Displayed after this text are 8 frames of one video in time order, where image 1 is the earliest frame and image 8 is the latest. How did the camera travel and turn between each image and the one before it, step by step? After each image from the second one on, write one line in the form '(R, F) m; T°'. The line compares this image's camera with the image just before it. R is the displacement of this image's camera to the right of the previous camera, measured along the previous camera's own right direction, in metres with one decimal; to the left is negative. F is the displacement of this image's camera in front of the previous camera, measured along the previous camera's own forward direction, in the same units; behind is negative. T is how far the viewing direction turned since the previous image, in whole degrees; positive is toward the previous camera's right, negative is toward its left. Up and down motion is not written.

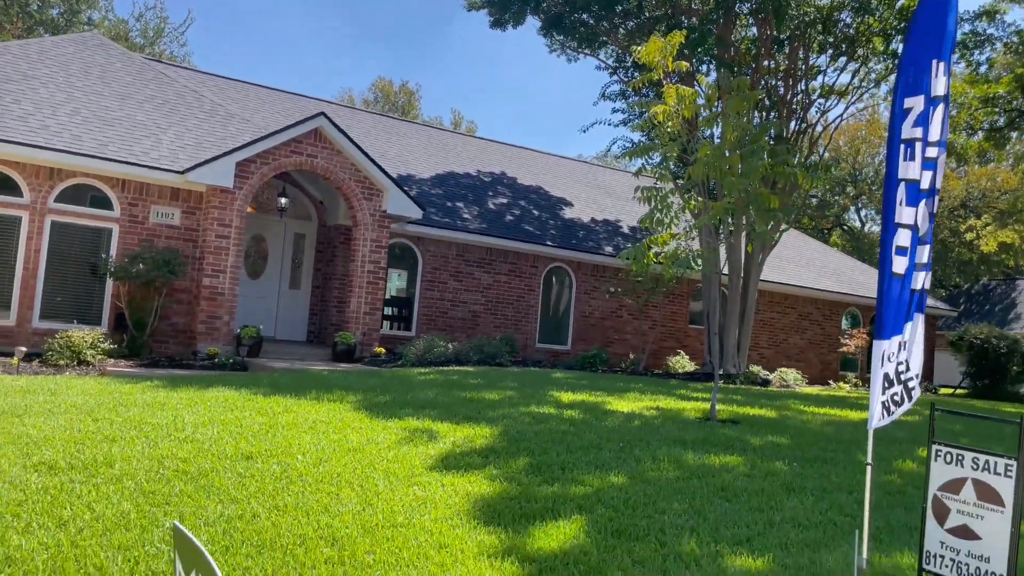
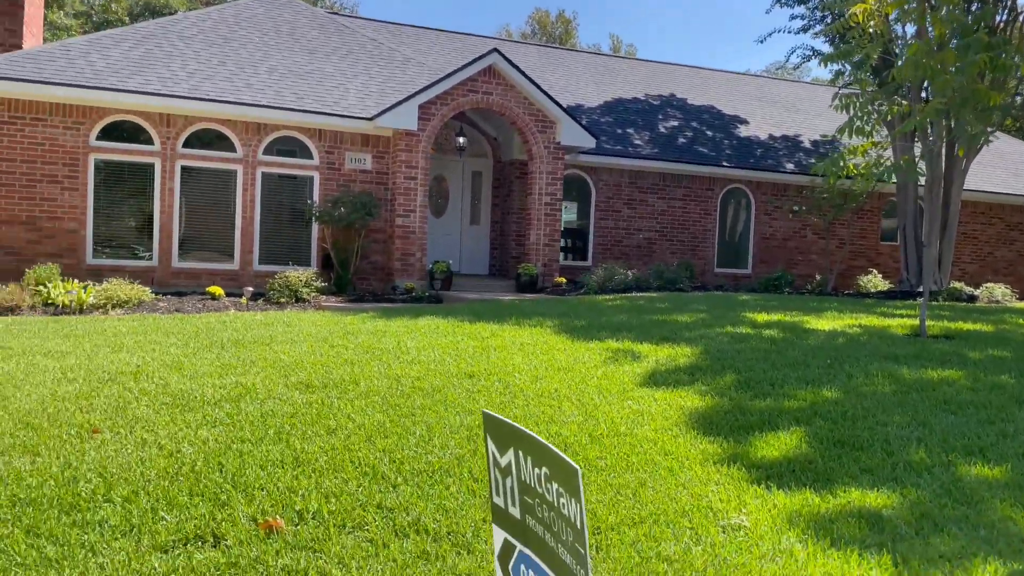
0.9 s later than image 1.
(-0.3, -0.2) m; -12°
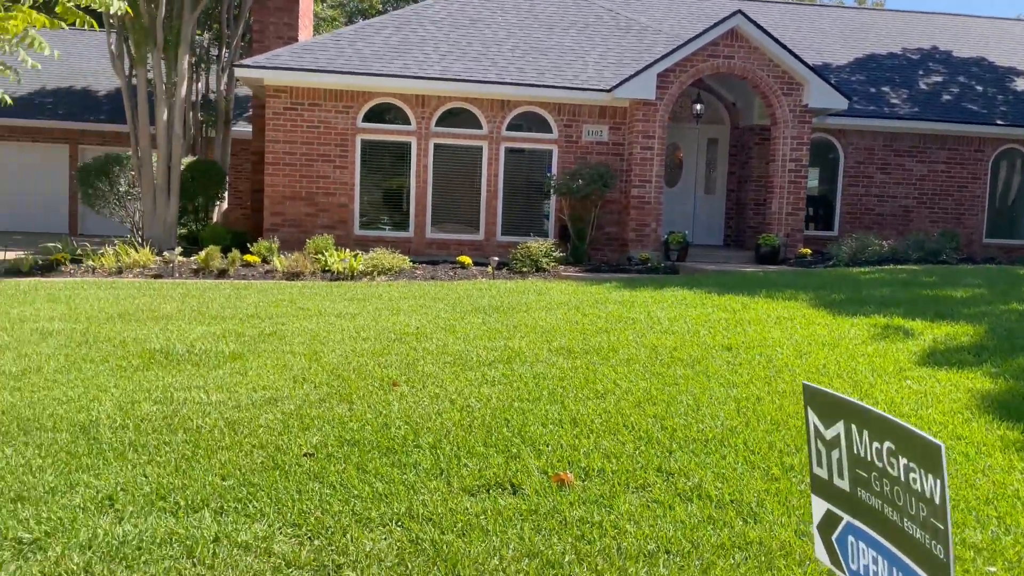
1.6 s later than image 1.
(-0.3, -0.2) m; -15°
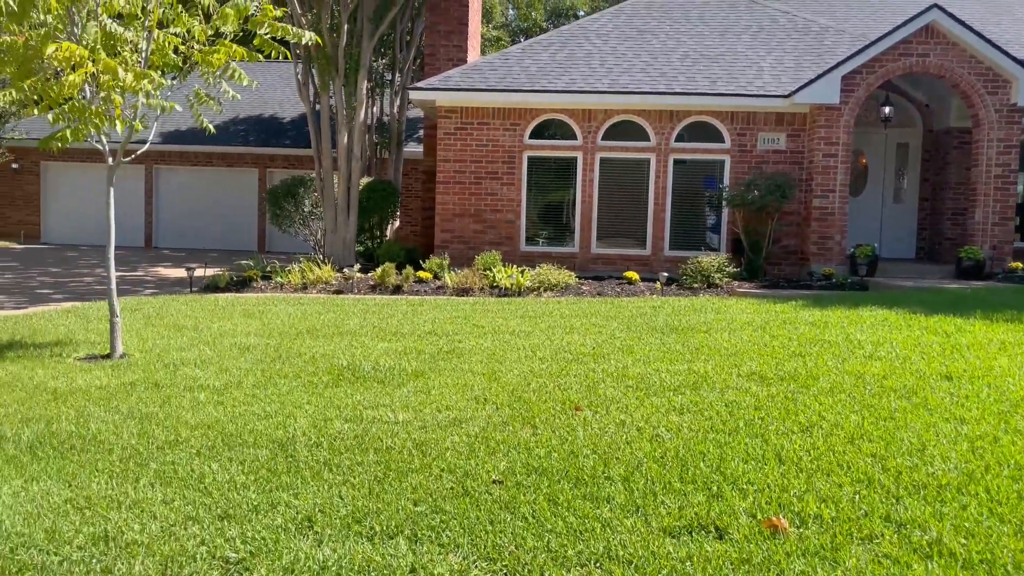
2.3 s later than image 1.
(-0.2, +0.2) m; -11°
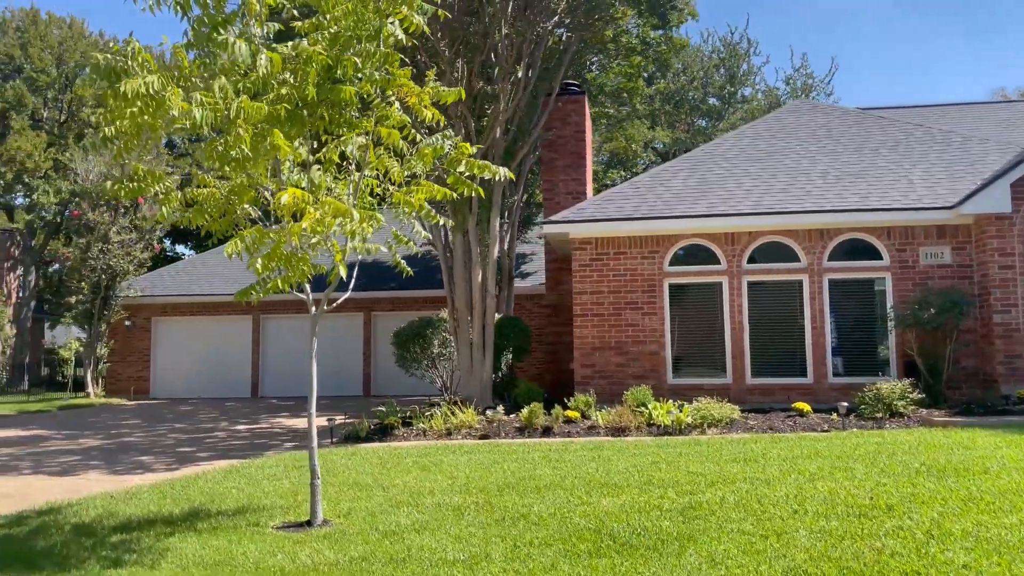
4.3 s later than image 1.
(-1.3, +0.6) m; -4°
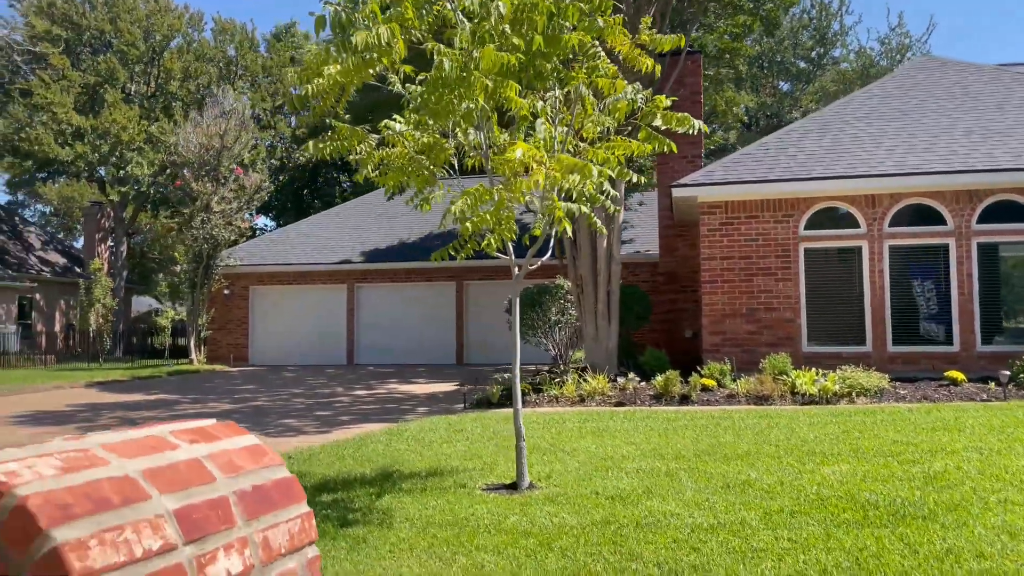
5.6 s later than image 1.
(-1.2, +0.2) m; -4°
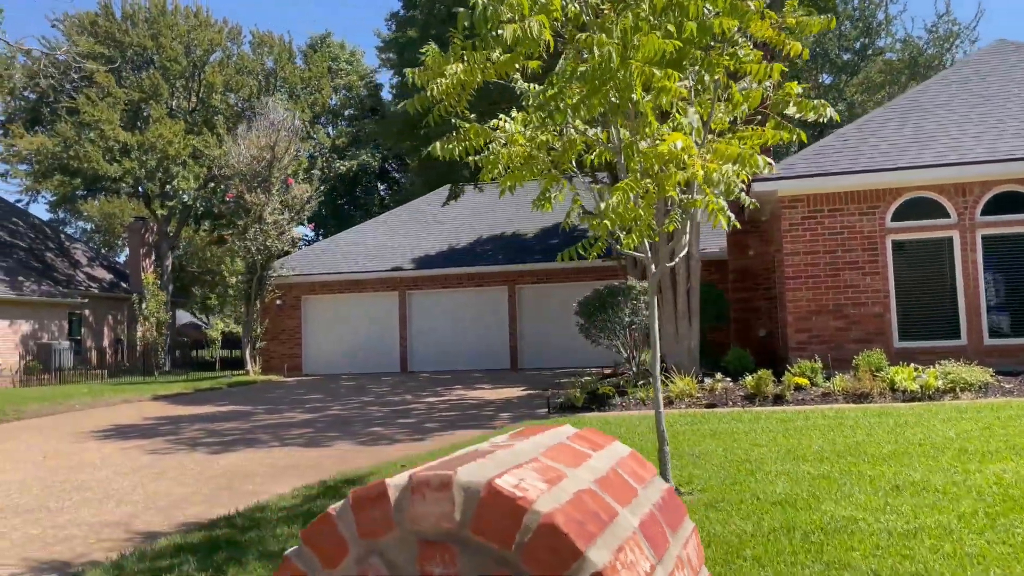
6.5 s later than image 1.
(-0.8, +0.2) m; -2°
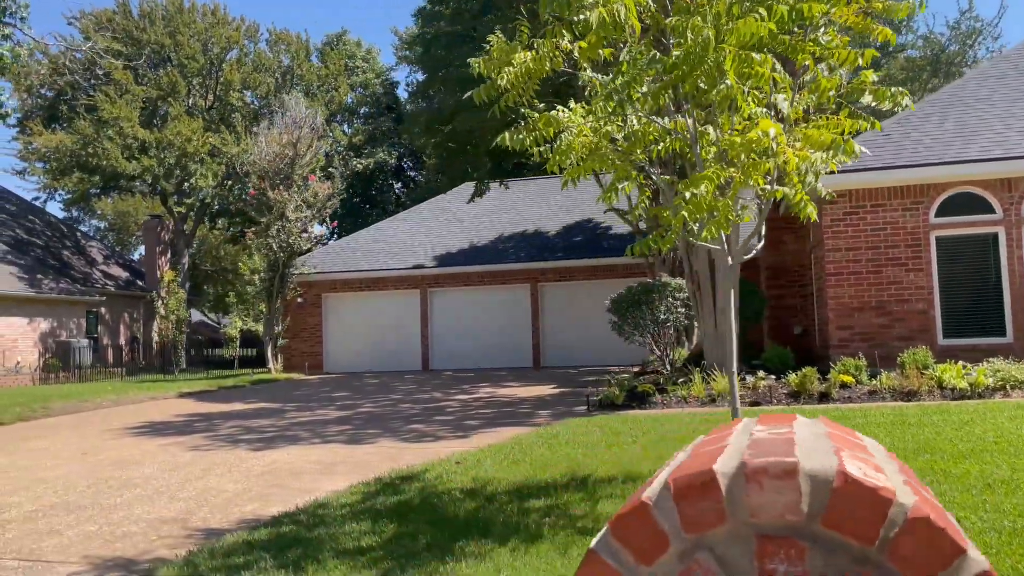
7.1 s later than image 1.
(-0.5, +0.1) m; 0°
